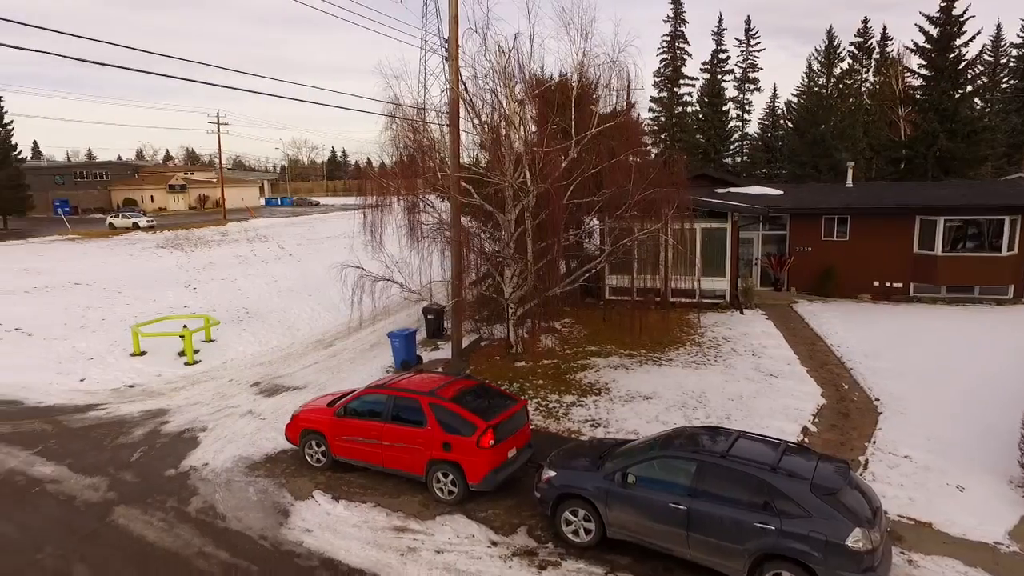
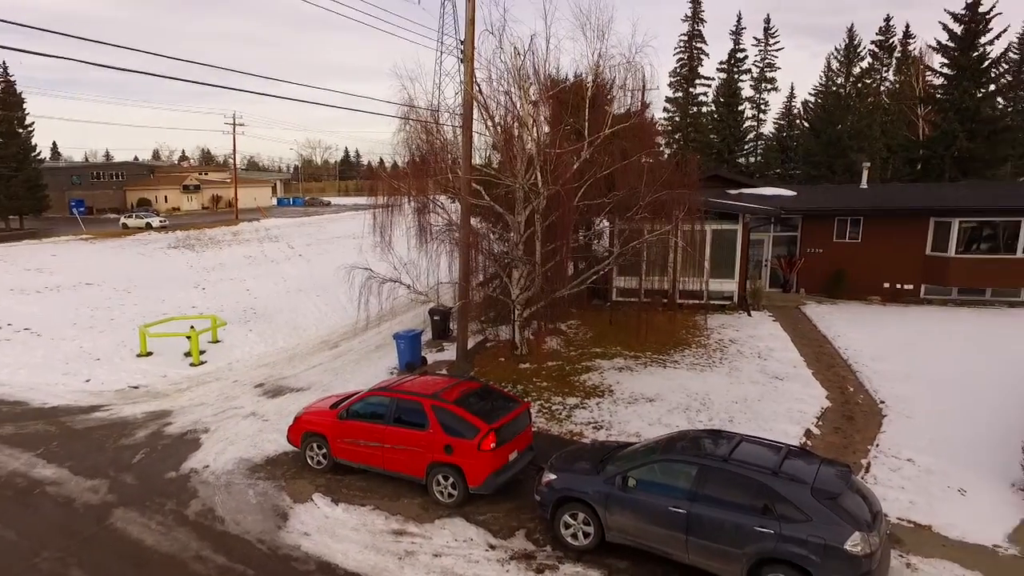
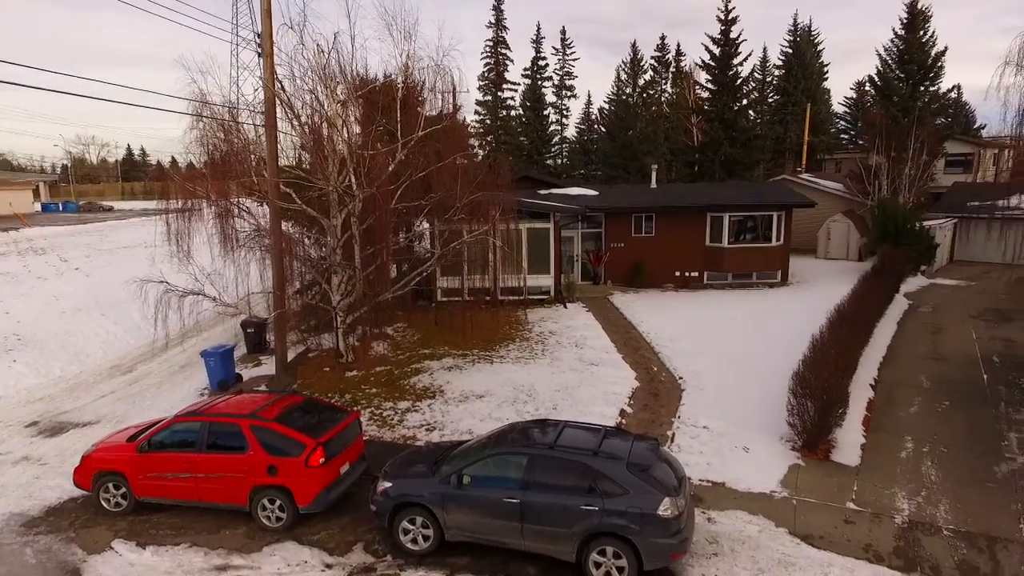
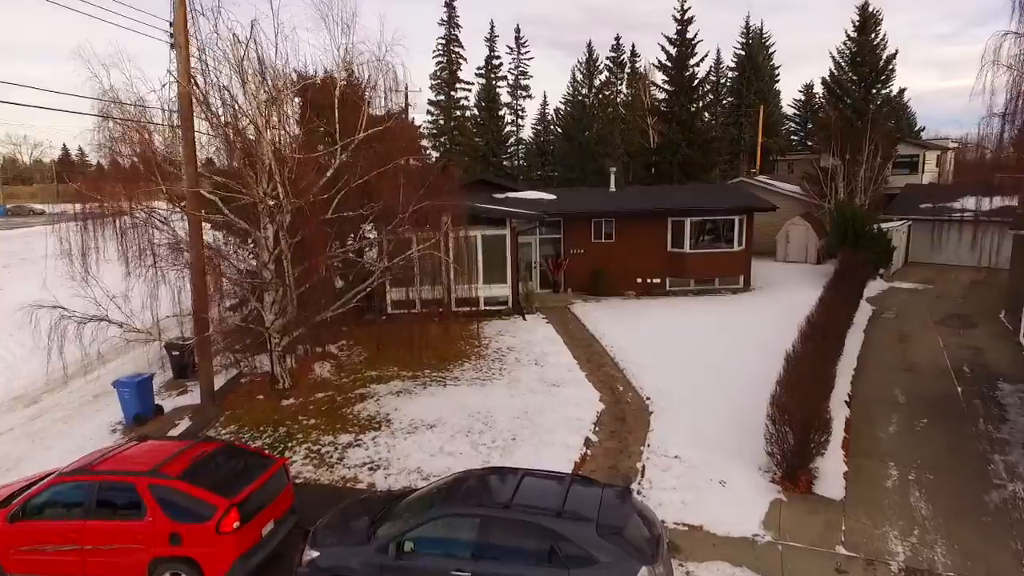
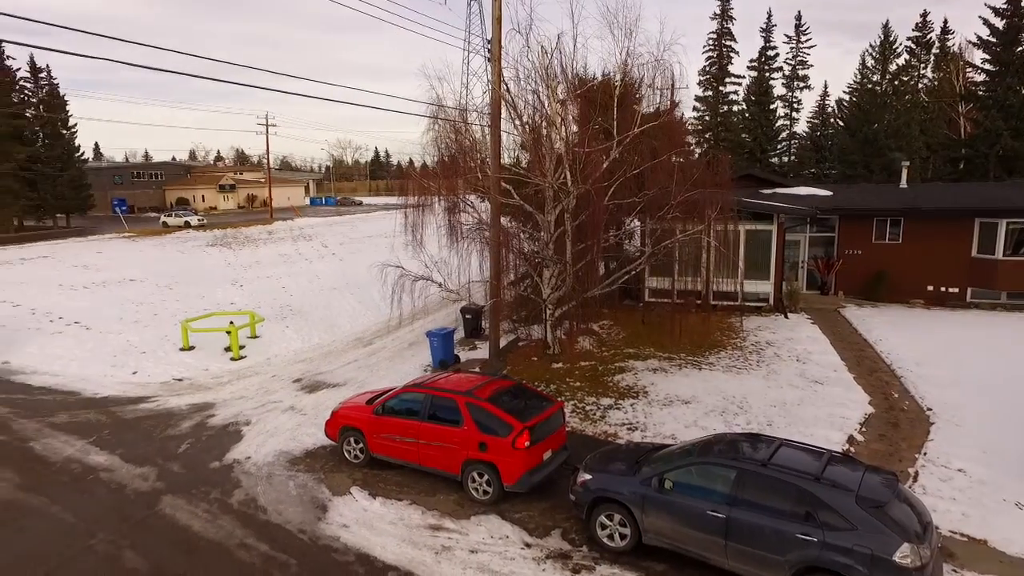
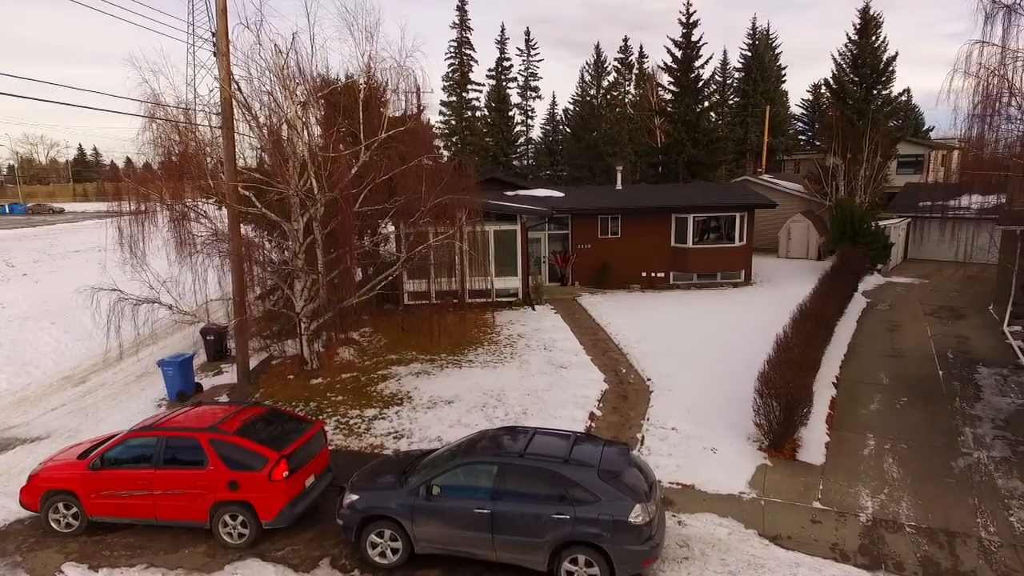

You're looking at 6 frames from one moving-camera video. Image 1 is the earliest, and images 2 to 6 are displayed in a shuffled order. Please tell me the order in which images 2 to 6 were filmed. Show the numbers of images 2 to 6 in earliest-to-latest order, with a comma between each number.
5, 2, 3, 6, 4
